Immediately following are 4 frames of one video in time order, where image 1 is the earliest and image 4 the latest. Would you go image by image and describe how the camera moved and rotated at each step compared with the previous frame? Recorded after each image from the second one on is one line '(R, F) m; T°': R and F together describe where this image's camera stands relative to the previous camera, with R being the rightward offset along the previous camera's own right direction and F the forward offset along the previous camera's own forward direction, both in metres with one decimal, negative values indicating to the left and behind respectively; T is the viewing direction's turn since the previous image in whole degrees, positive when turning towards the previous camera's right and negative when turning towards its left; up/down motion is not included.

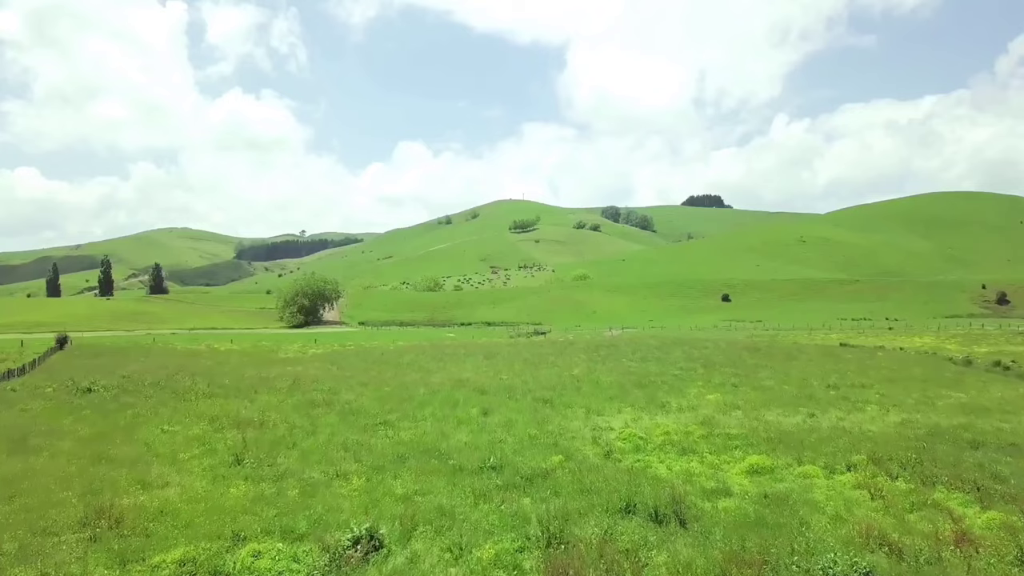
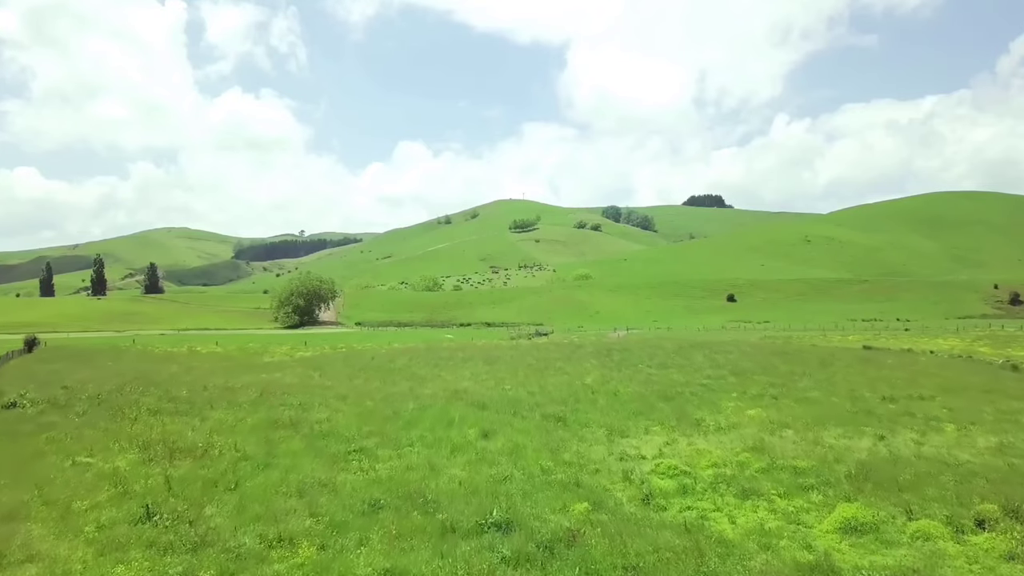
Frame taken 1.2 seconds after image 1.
(-0.3, +5.0) m; 0°
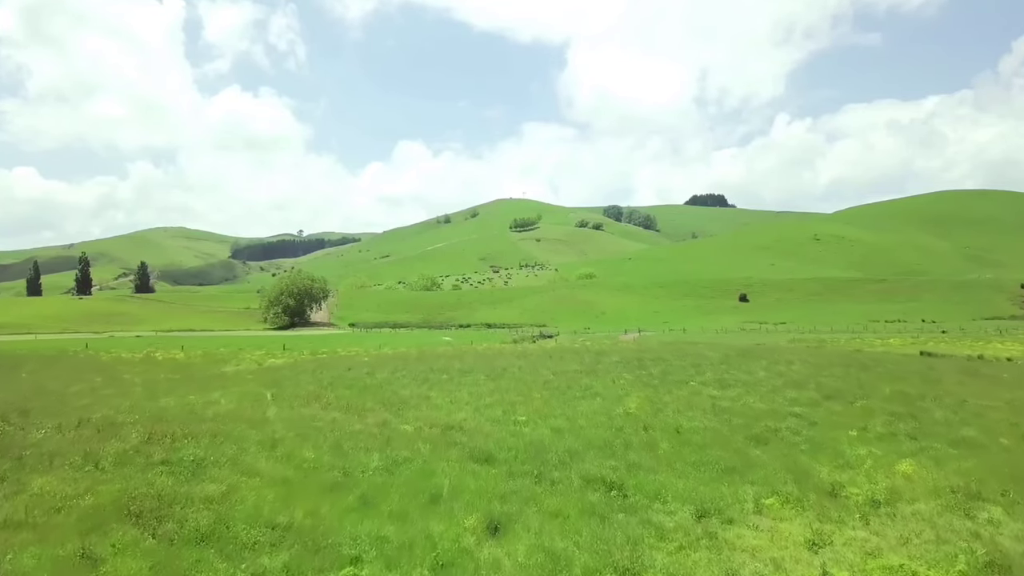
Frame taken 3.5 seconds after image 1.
(-0.7, +9.8) m; 0°
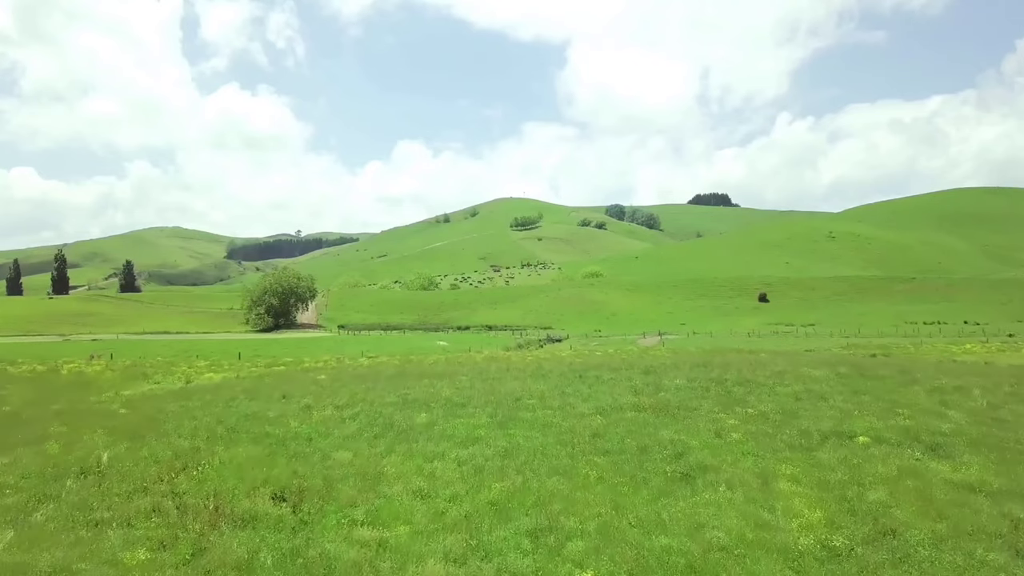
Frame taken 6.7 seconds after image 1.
(-0.8, +14.2) m; 0°
